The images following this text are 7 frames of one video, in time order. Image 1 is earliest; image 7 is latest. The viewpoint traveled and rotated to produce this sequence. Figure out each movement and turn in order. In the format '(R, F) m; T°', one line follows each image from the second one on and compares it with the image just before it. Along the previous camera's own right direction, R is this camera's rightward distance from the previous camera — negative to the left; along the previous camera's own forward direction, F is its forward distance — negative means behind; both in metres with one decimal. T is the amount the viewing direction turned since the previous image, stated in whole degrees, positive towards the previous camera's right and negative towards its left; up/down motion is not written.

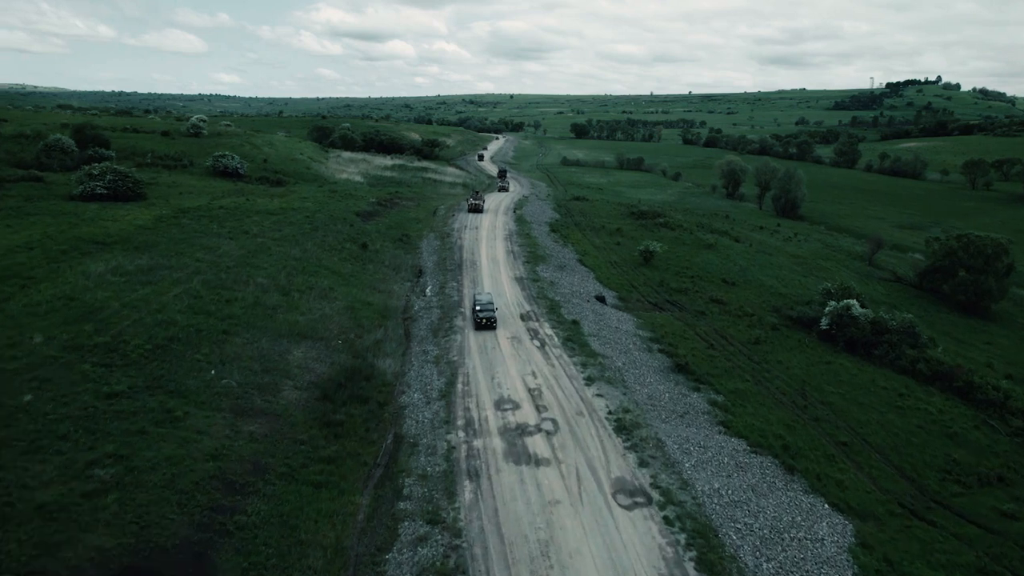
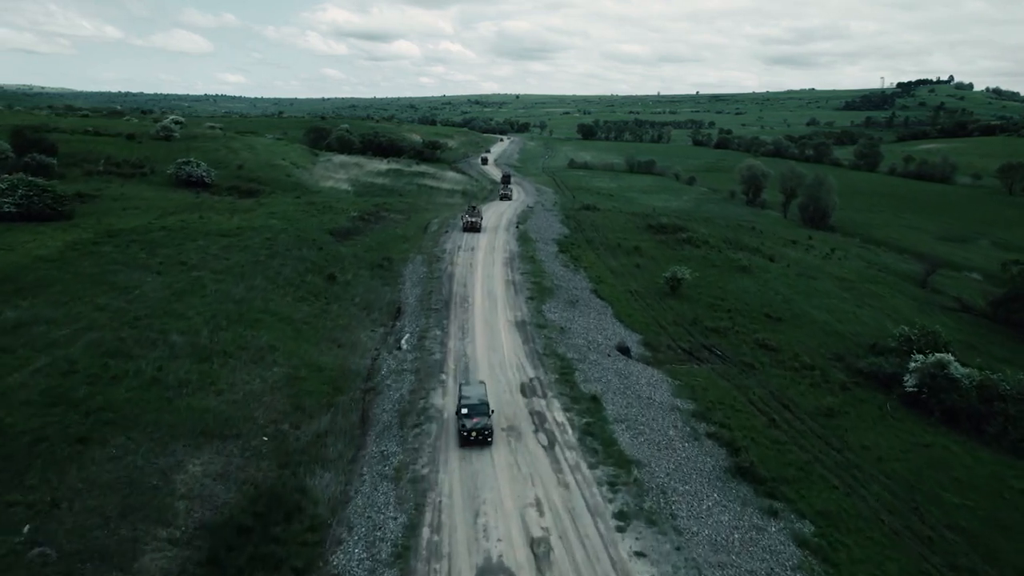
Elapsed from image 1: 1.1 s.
(+0.3, +9.6) m; 0°
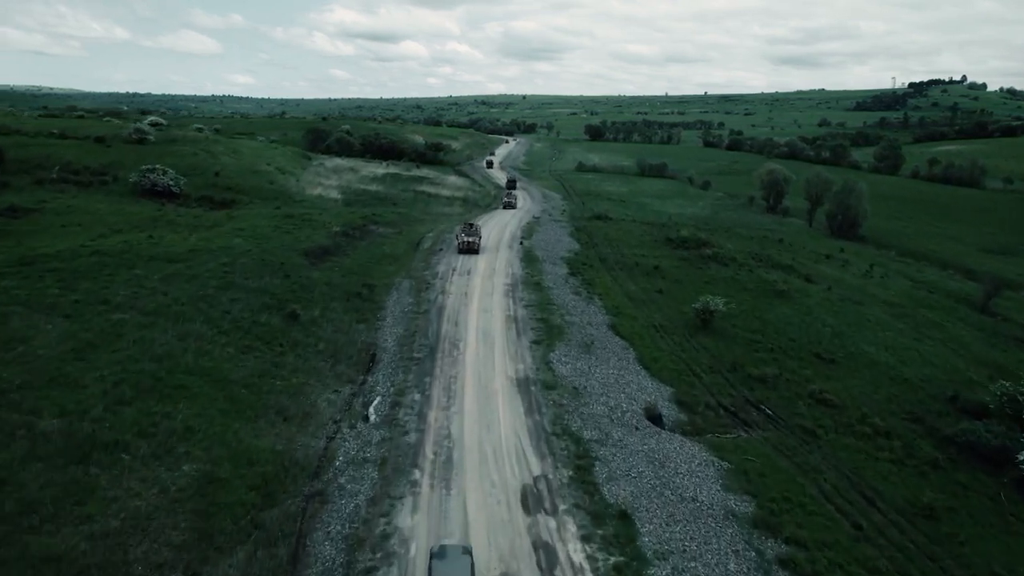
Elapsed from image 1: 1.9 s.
(+0.3, +7.8) m; -1°
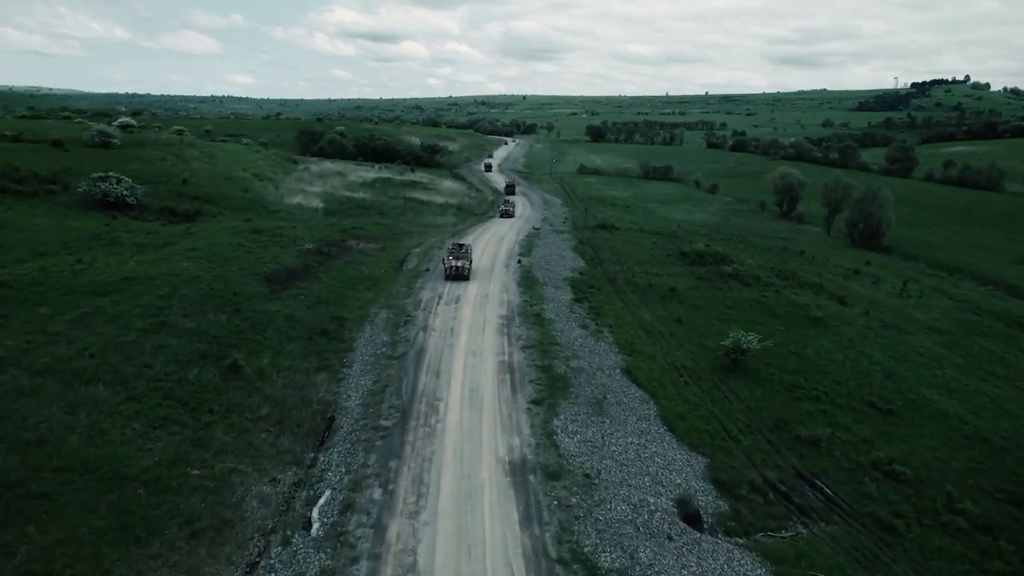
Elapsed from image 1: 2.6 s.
(+0.3, +6.9) m; 0°
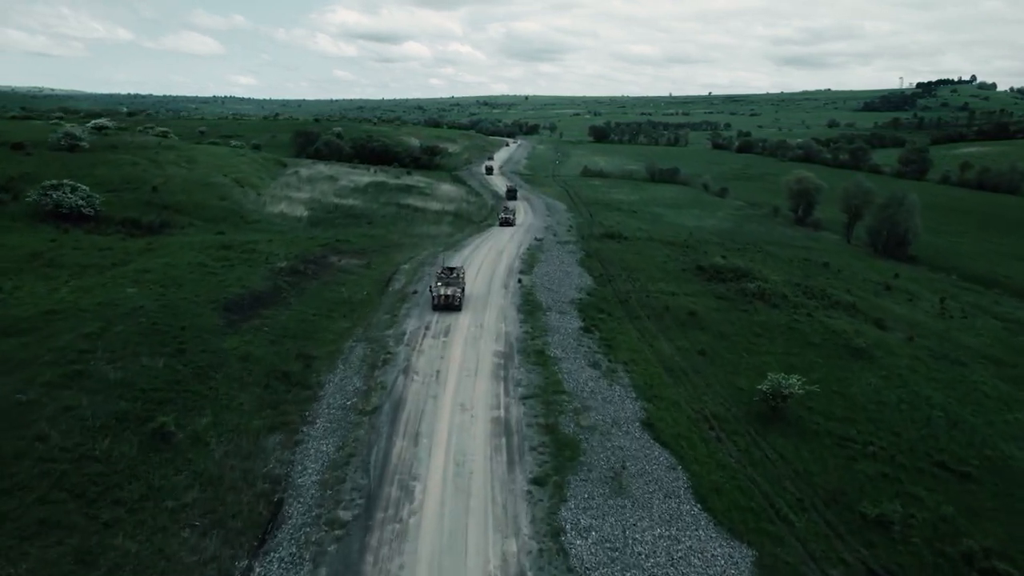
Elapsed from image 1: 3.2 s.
(+0.2, +5.8) m; 0°
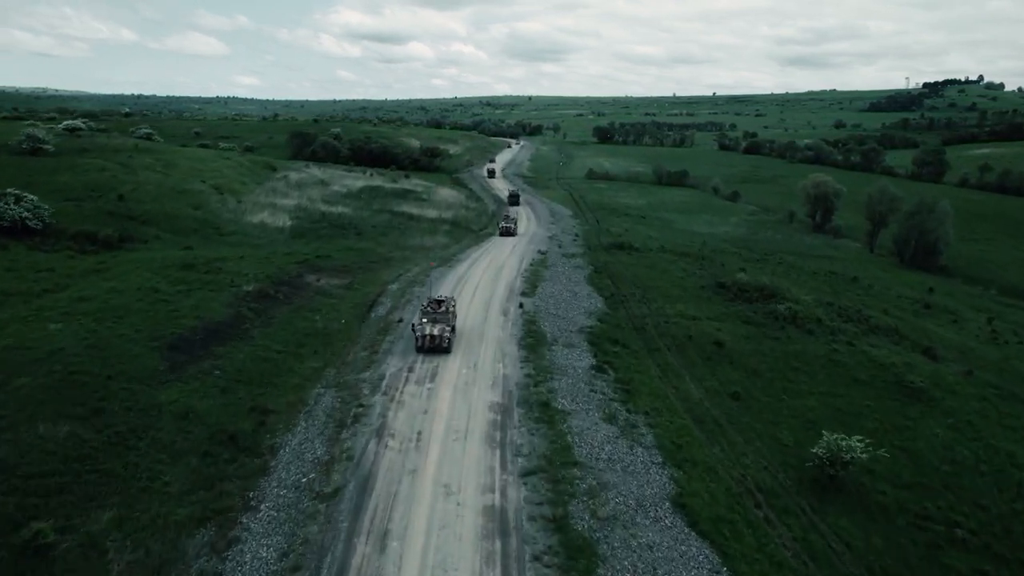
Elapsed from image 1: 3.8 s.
(+0.2, +5.8) m; 0°
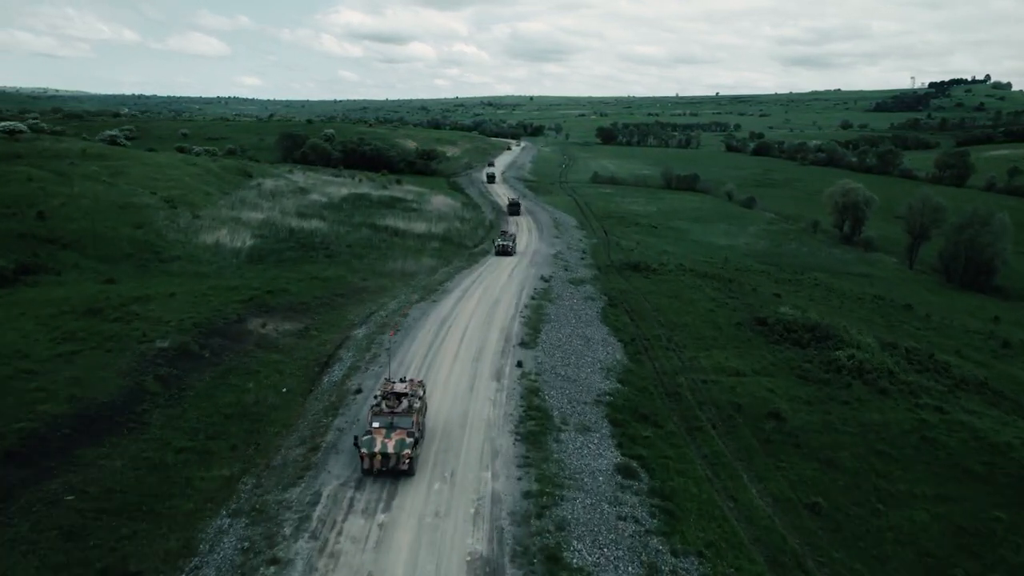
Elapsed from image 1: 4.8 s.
(+0.3, +9.3) m; 0°
